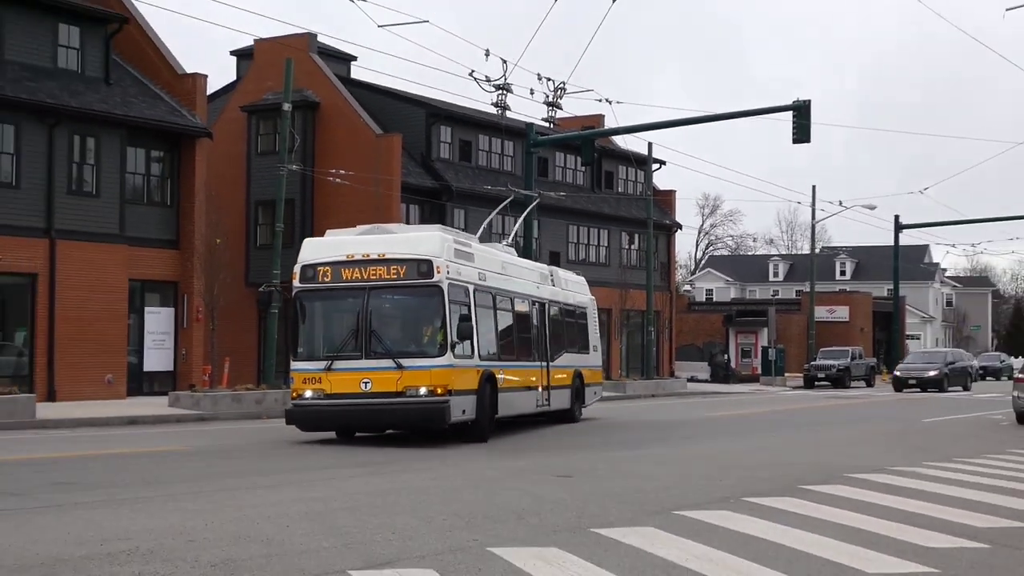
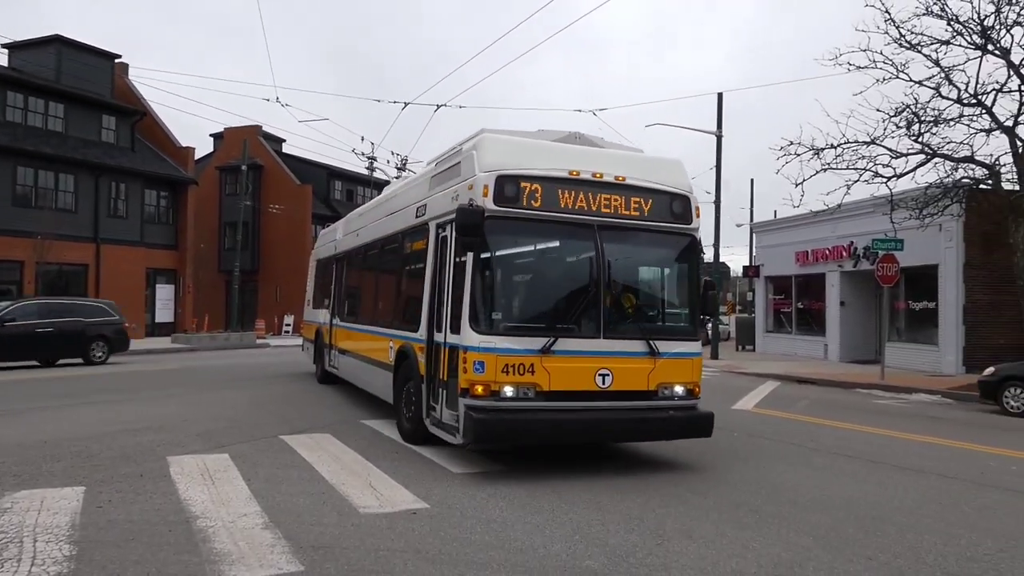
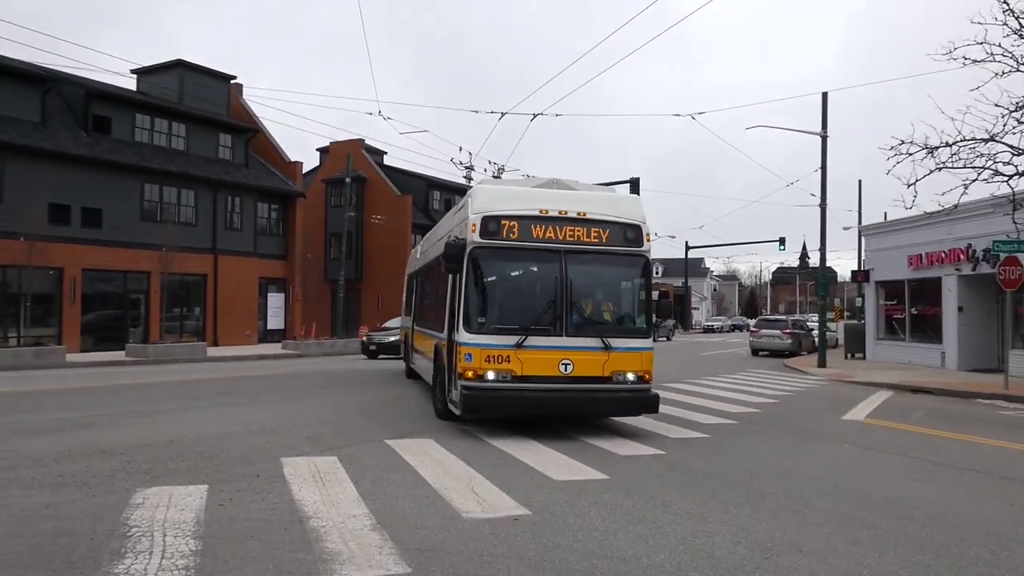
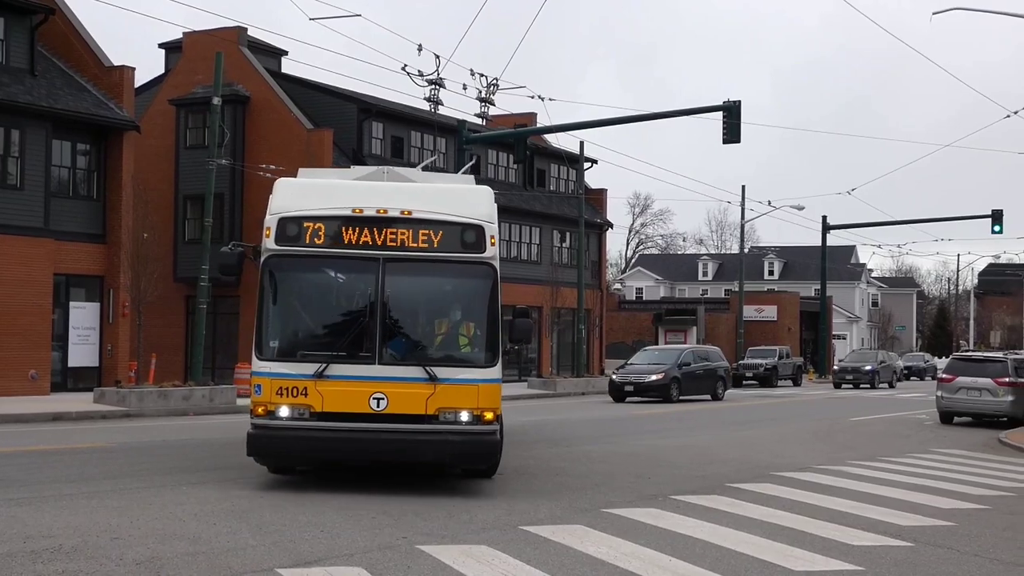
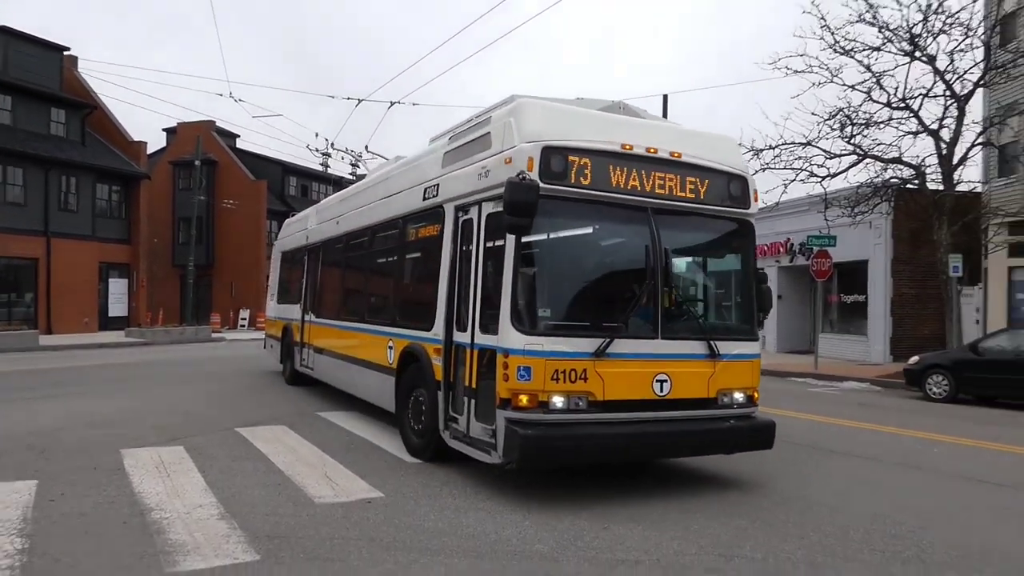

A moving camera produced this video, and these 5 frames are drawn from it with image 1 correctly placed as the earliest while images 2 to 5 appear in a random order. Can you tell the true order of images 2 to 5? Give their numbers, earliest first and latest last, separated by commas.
4, 3, 2, 5
